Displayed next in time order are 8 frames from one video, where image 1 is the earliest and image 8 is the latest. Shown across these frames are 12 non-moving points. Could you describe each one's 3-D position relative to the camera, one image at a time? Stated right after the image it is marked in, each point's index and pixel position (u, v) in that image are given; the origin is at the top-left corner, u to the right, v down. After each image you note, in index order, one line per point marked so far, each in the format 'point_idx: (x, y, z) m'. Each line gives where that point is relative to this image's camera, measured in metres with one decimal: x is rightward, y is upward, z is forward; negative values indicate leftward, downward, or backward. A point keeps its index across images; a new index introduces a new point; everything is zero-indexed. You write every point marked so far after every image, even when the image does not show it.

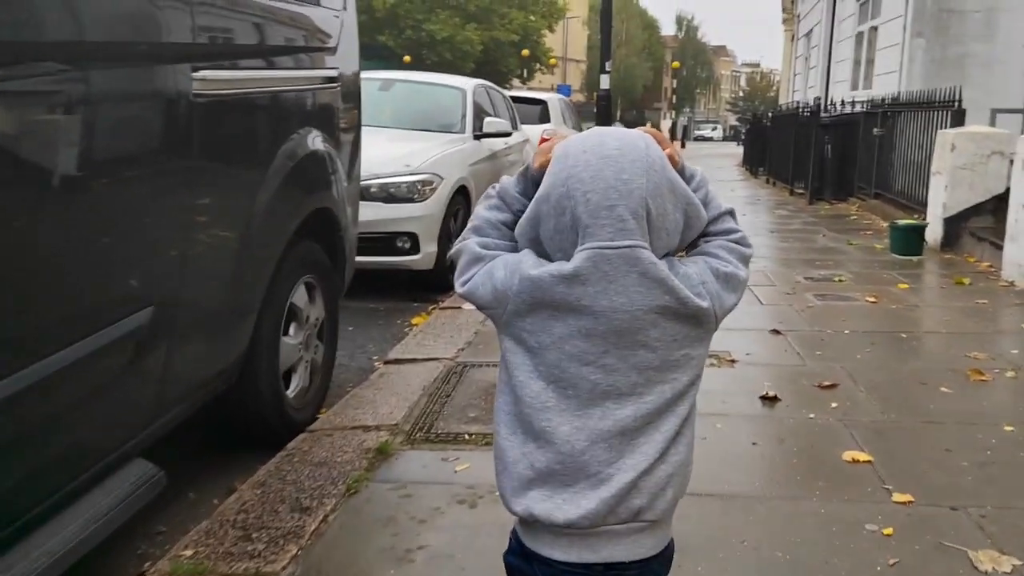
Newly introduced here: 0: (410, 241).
0: (-1.0, +0.5, +8.1) m
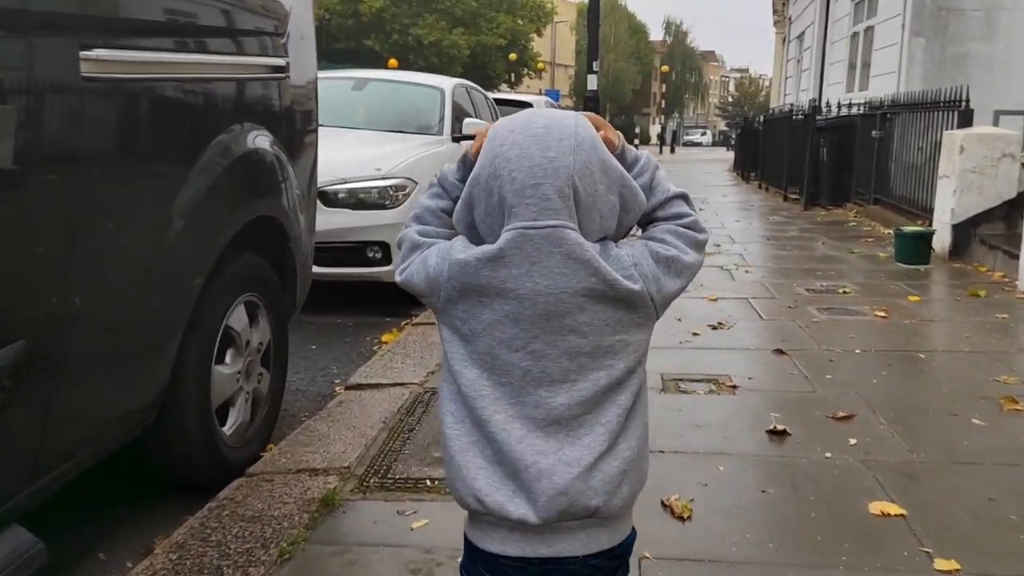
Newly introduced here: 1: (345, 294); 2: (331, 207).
0: (-1.2, +0.3, +7.5) m
1: (-1.7, -0.1, +8.2) m
2: (-1.7, +0.7, +7.4) m
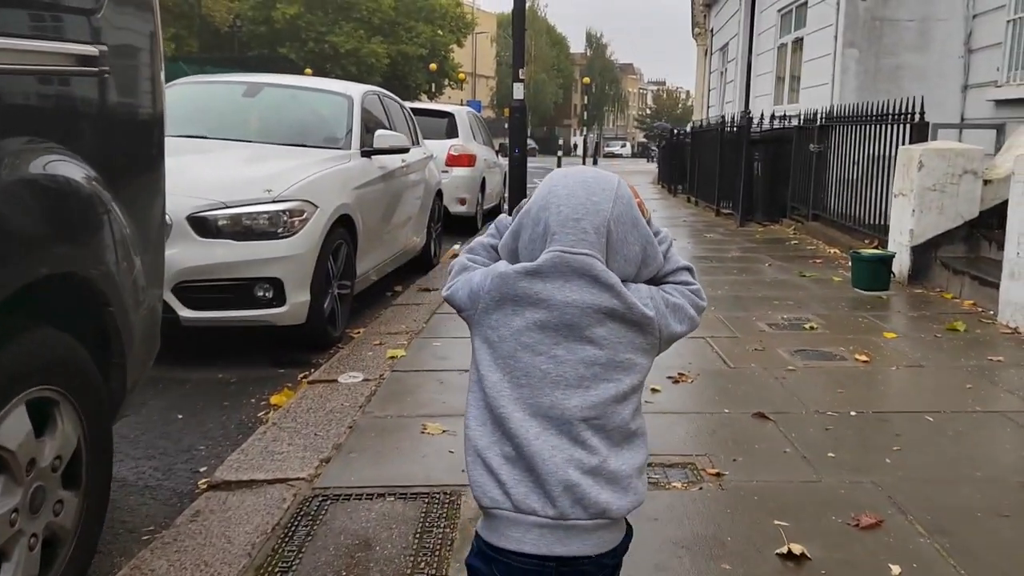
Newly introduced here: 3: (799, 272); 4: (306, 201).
0: (-1.8, 0.0, +6.2) m
1: (-2.4, -0.4, +6.8) m
2: (-2.3, +0.4, +6.1) m
3: (+3.4, +0.2, +9.5) m
4: (-1.6, +0.7, +6.5) m
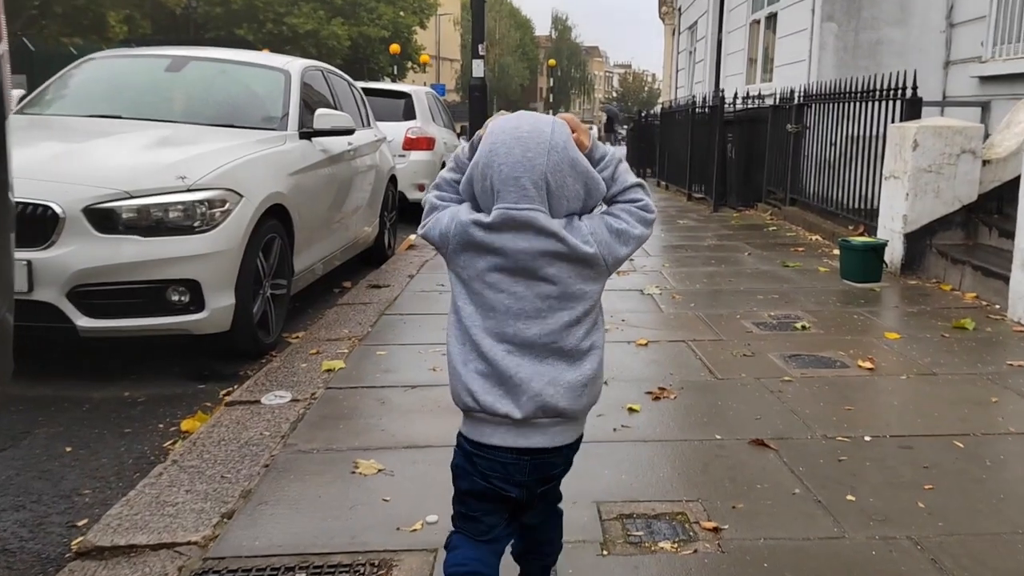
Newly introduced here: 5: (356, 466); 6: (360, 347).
0: (-2.1, 0.0, +5.4) m
1: (-2.7, -0.4, +5.9) m
2: (-2.6, +0.3, +5.2) m
3: (+2.9, +0.3, +8.8) m
4: (-2.0, +0.7, +5.6) m
5: (-0.7, -0.8, +3.7) m
6: (-1.1, -0.4, +5.7) m
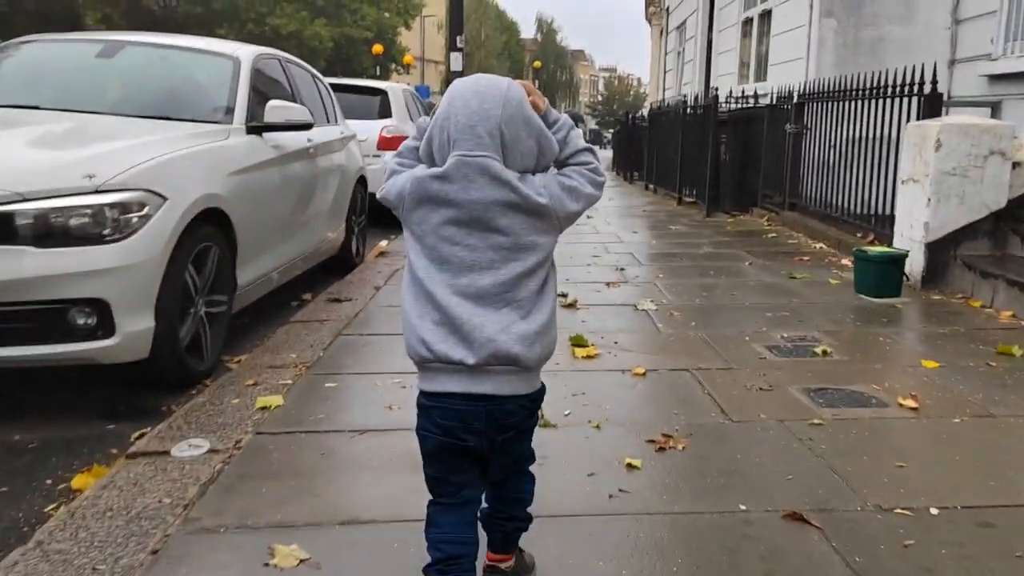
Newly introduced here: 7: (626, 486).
0: (-2.3, -0.2, +4.5) m
1: (-2.8, -0.6, +5.0) m
2: (-2.7, +0.2, +4.3) m
3: (+2.7, +0.2, +8.0) m
4: (-2.1, +0.6, +4.7) m
5: (-0.8, -0.9, +2.8) m
6: (-1.2, -0.5, +4.9) m
7: (+0.5, -0.8, +3.2) m
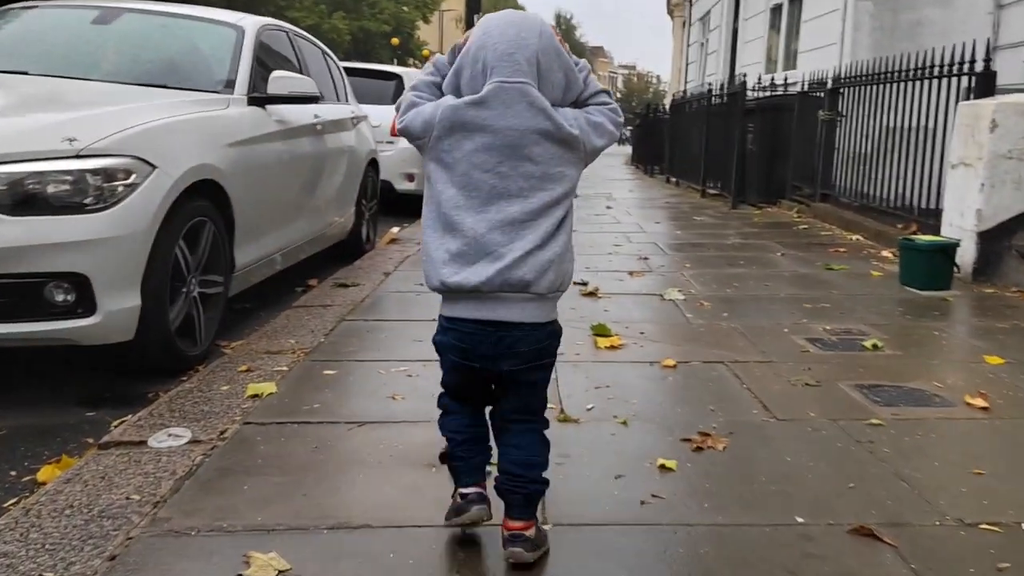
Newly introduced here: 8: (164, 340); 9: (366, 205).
0: (-2.2, 0.0, +4.1) m
1: (-2.7, -0.4, +4.7) m
2: (-2.6, +0.4, +3.9) m
3: (+2.9, +0.2, +7.5) m
4: (-2.0, +0.7, +4.3) m
5: (-0.8, -0.8, +2.4) m
6: (-1.1, -0.4, +4.4) m
7: (+0.5, -0.7, +2.8) m
8: (-1.9, -0.3, +4.5) m
9: (-1.6, +0.9, +8.8) m
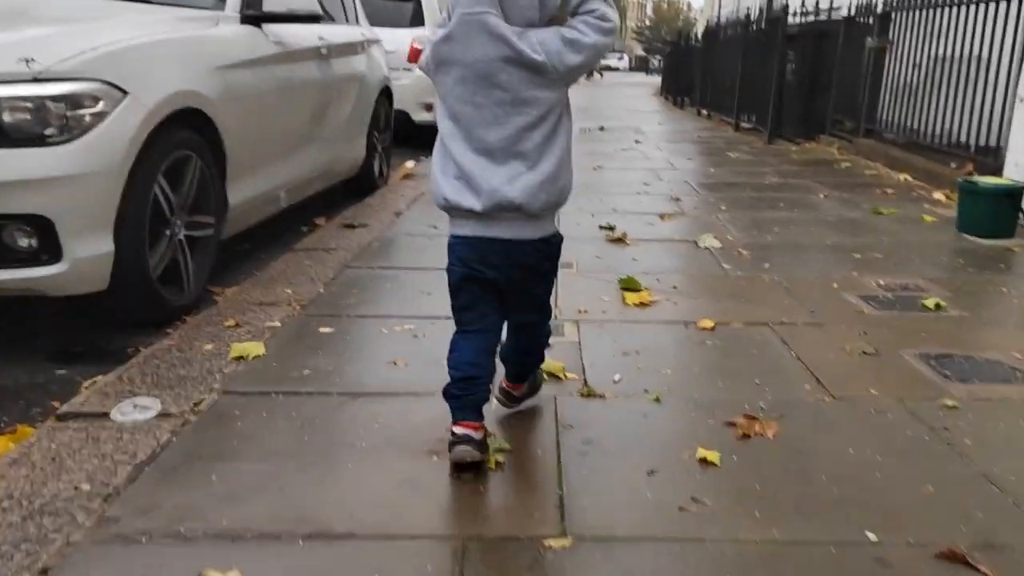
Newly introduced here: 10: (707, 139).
0: (-2.1, +0.2, +3.7) m
1: (-2.7, -0.1, +4.3) m
2: (-2.5, +0.6, +3.5) m
3: (+3.1, +0.7, +6.9) m
4: (-1.9, +1.0, +3.8) m
5: (-0.8, -0.7, +2.0) m
6: (-1.1, -0.1, +4.0) m
7: (+0.5, -0.6, +2.4) m
8: (-1.8, 0.0, +4.1) m
9: (-1.4, +1.5, +8.2) m
10: (+3.2, +2.5, +13.3) m
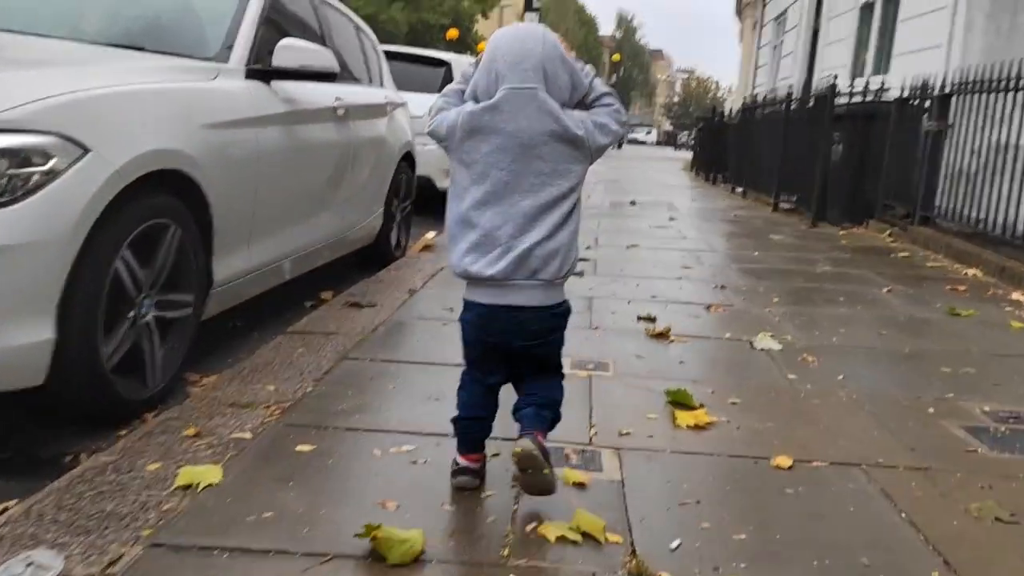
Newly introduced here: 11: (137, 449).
0: (-2.0, -0.1, +3.0) m
1: (-2.5, -0.5, +3.6) m
2: (-2.4, +0.3, +2.8) m
3: (+3.3, -0.1, +6.1) m
4: (-1.8, +0.6, +3.2) m
5: (-0.7, -1.0, +1.2) m
6: (-1.0, -0.6, +3.3) m
7: (+0.6, -0.9, +1.5) m
8: (-1.7, -0.4, +3.3) m
9: (-1.1, +0.8, +7.6) m
10: (+3.6, +1.1, +12.6) m
11: (-1.4, -0.6, +3.1) m
